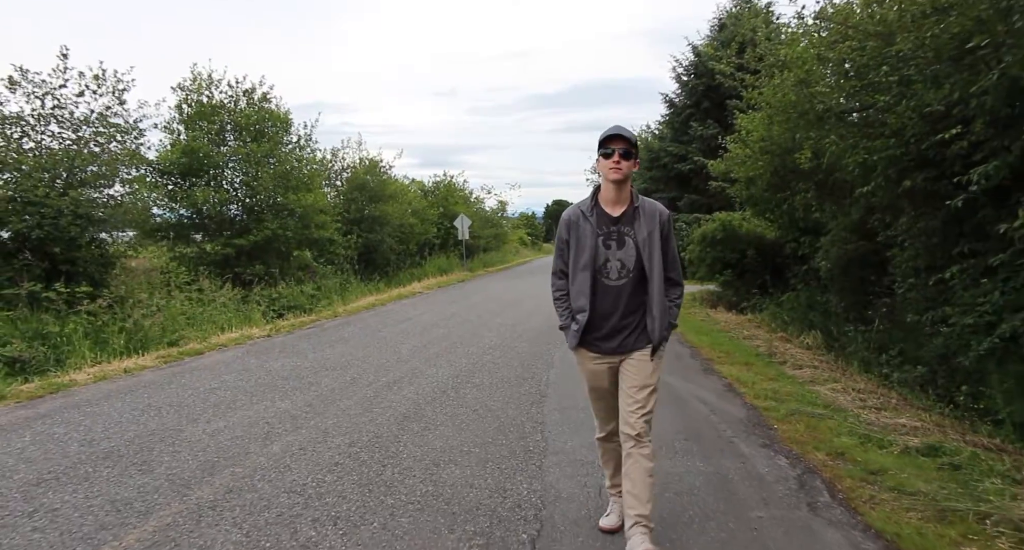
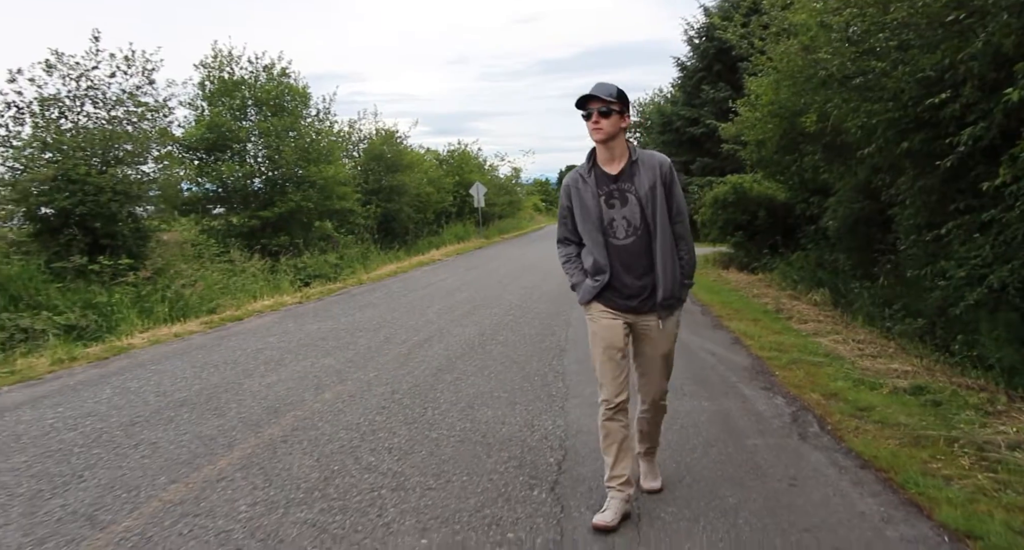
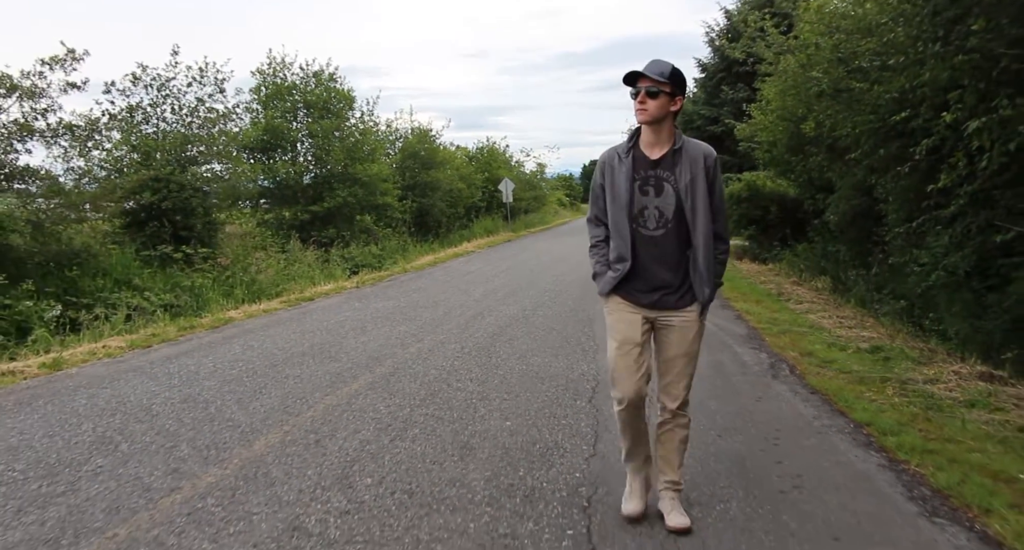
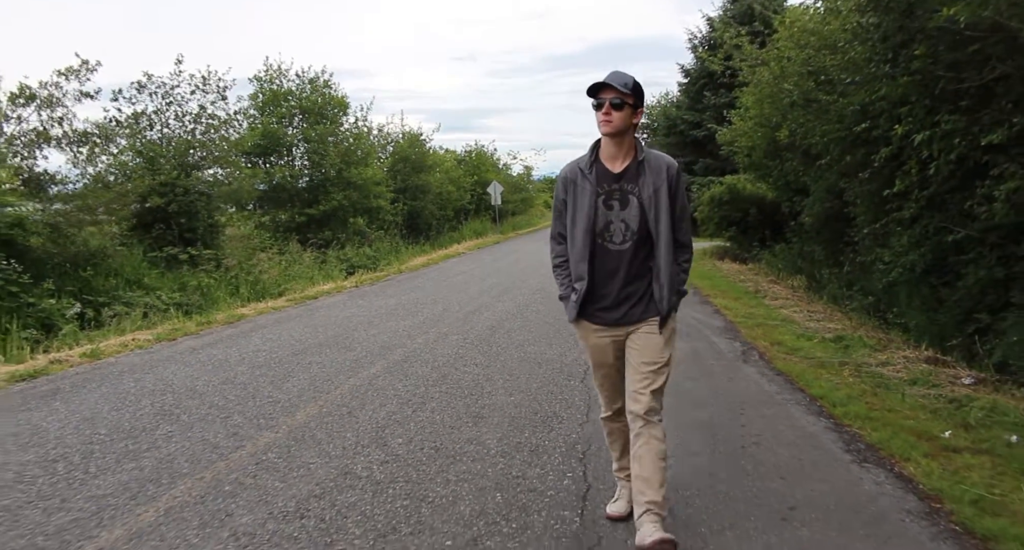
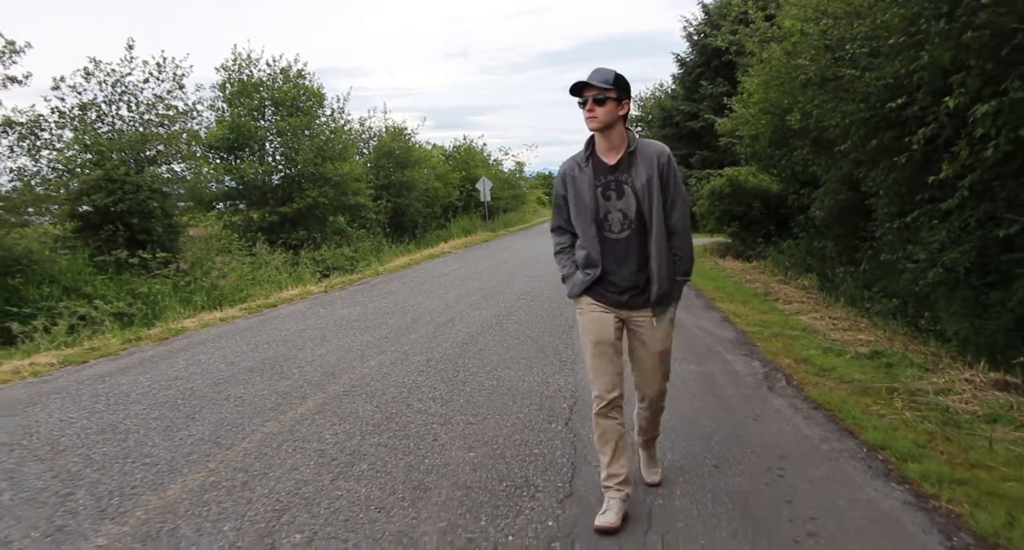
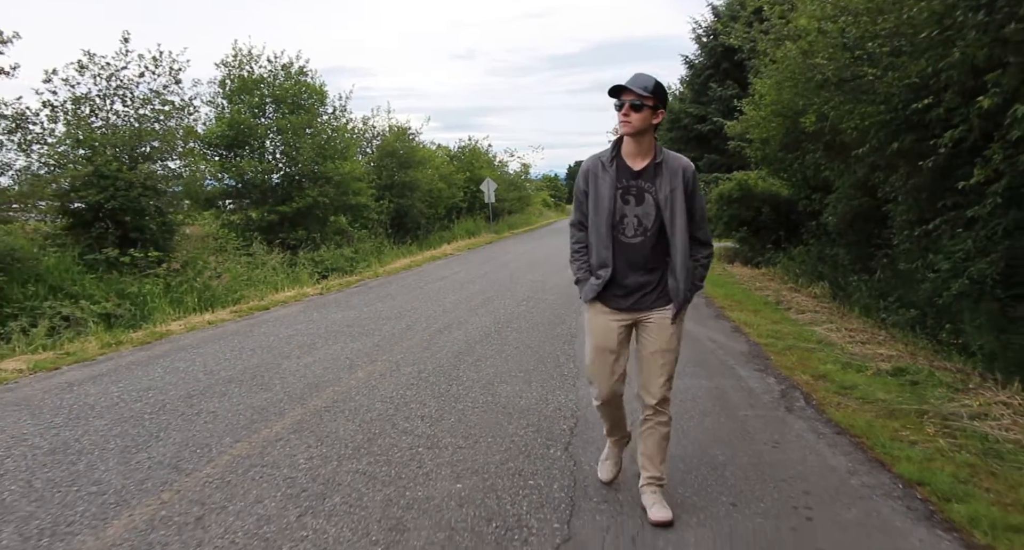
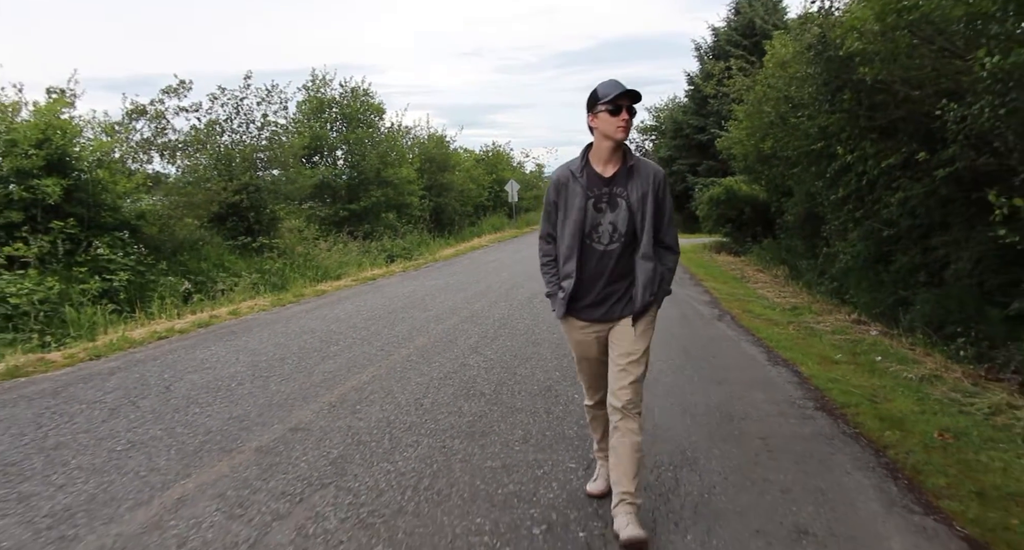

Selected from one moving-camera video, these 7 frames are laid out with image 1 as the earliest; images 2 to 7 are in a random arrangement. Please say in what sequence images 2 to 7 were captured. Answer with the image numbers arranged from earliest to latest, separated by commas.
2, 6, 5, 3, 4, 7
